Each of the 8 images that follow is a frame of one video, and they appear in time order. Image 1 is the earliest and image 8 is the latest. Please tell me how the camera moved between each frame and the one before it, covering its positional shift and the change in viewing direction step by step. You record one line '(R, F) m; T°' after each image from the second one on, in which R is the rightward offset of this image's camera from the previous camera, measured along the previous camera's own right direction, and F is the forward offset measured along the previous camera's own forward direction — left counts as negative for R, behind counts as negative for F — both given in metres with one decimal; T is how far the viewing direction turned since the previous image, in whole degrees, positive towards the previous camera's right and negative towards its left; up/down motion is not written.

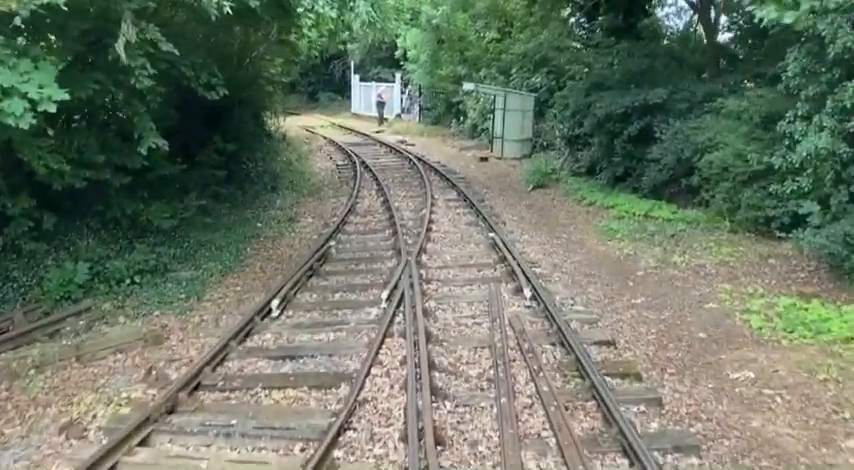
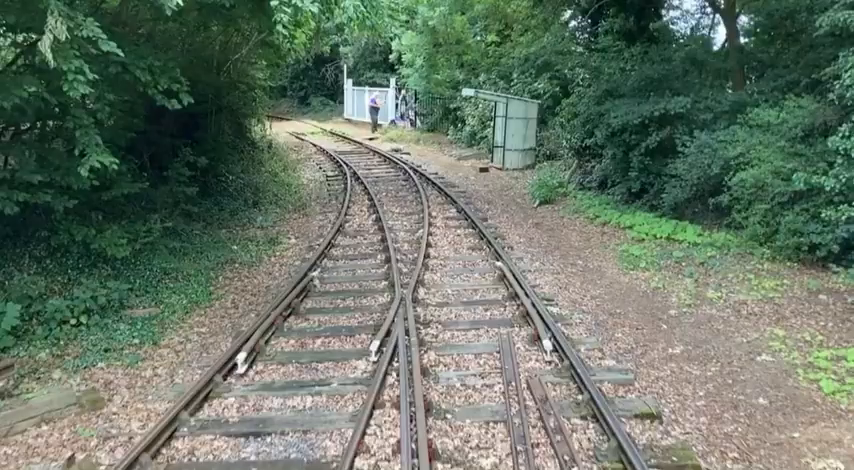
(0.0, +1.3) m; 0°
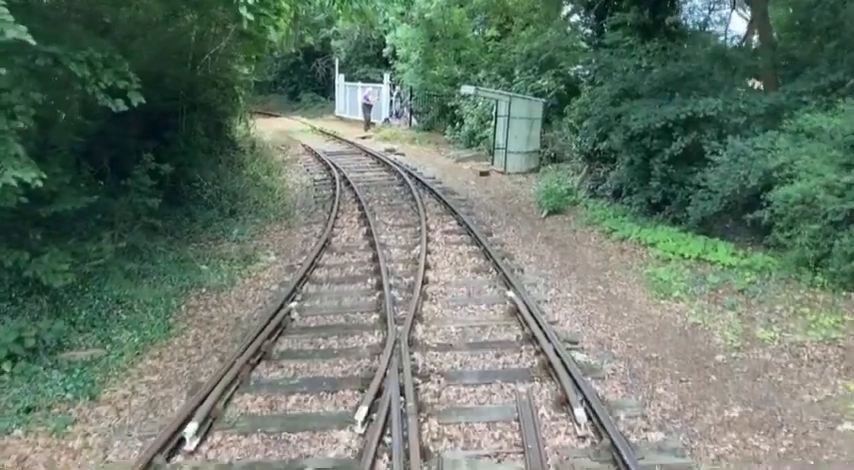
(-0.1, +1.4) m; +1°
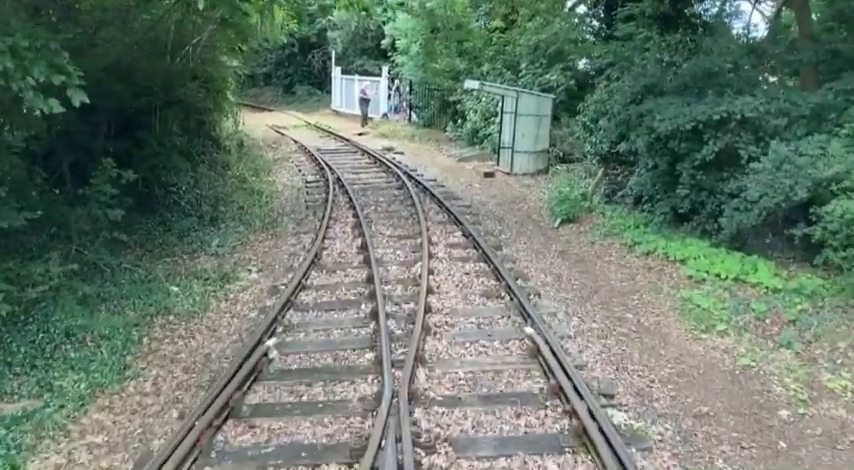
(-0.1, +1.2) m; 0°
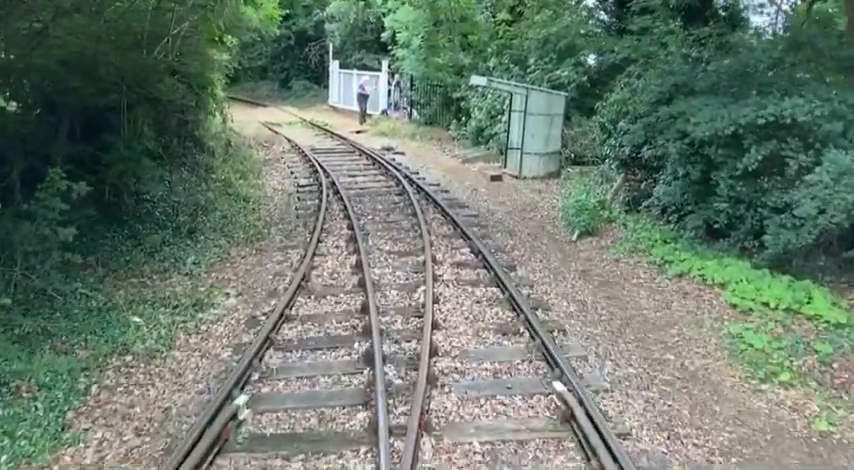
(-0.1, +1.2) m; 0°
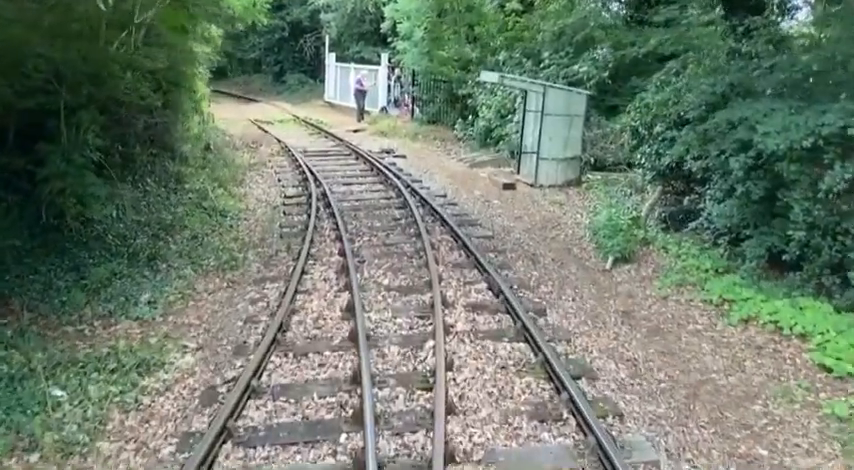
(-0.1, +1.7) m; 0°
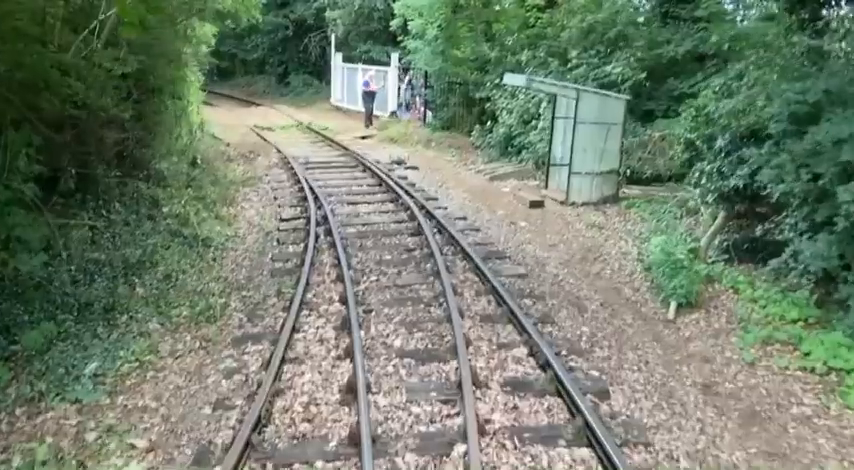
(-0.1, +1.6) m; -1°
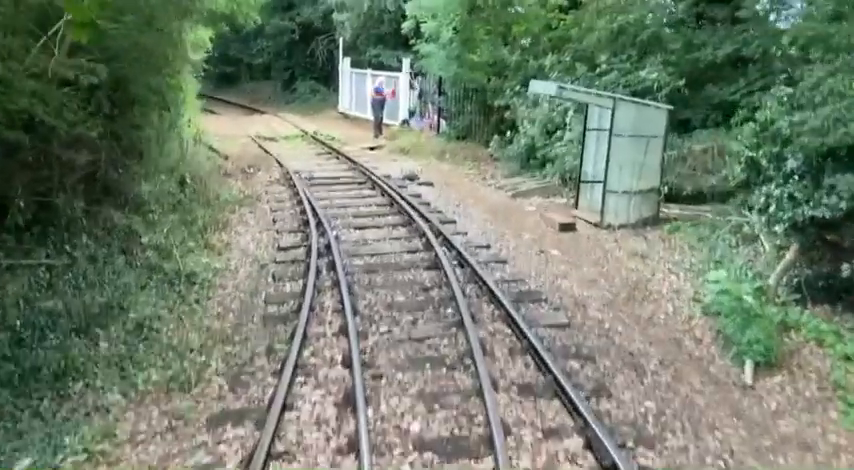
(-0.1, +1.3) m; -1°
